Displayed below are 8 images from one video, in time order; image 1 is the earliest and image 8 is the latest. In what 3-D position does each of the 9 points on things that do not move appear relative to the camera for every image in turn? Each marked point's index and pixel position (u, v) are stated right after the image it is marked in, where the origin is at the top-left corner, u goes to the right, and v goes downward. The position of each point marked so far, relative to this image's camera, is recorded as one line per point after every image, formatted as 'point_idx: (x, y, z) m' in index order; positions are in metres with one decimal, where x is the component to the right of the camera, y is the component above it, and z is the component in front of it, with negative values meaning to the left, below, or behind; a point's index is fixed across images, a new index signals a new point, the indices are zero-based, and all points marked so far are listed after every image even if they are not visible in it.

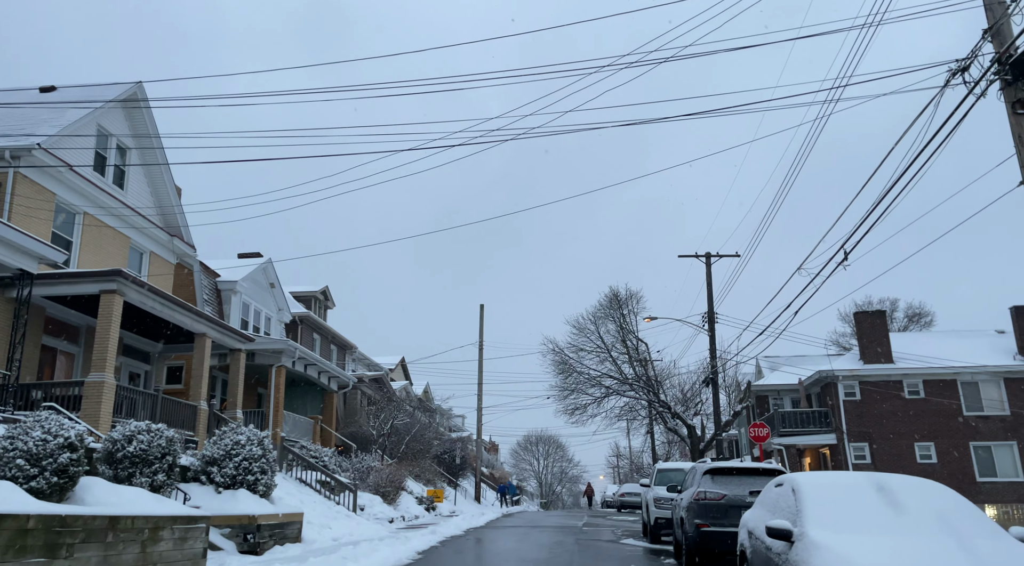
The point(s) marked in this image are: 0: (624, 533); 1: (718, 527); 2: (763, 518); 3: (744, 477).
0: (+2.9, -6.1, +19.3) m
1: (+3.0, -3.2, +10.6) m
2: (+2.6, -2.1, +7.2) m
3: (+3.5, -2.6, +11.0) m
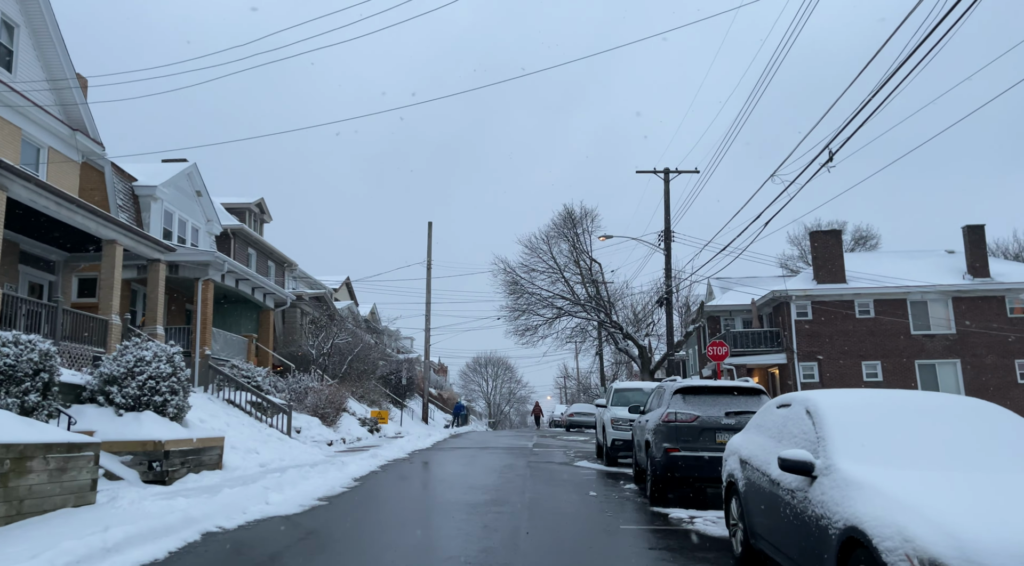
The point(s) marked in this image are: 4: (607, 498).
0: (+1.6, -4.1, +18.6) m
1: (+2.2, -2.1, +9.6) m
2: (+1.9, -1.3, +6.2) m
3: (+2.7, -1.5, +10.0) m
4: (+1.3, -3.0, +10.8) m
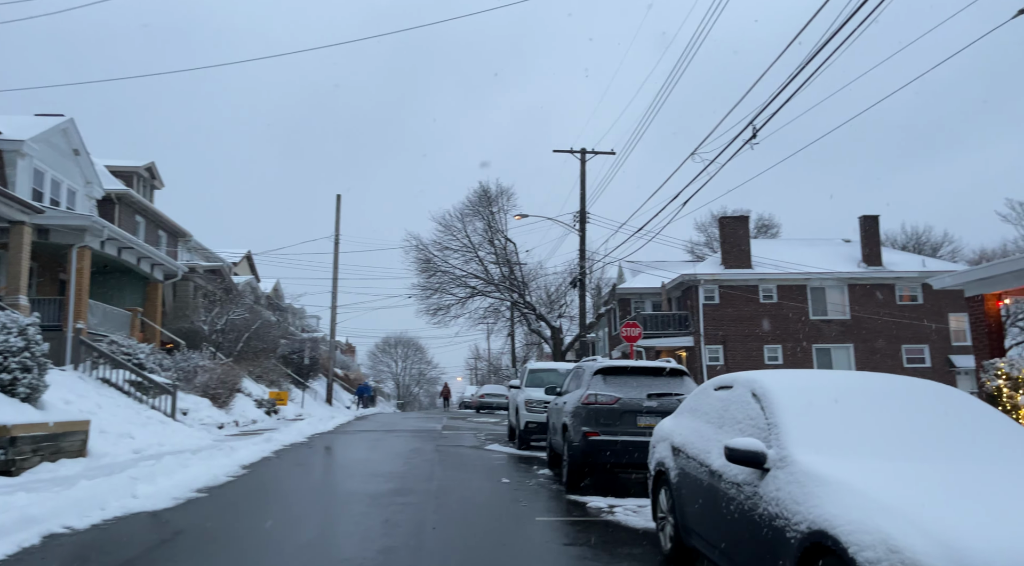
0: (-0.5, -3.6, +17.8) m
1: (+1.1, -1.8, +8.9) m
2: (+1.3, -1.0, +5.5) m
3: (+1.6, -1.1, +9.4) m
4: (+0.1, -2.6, +10.0) m
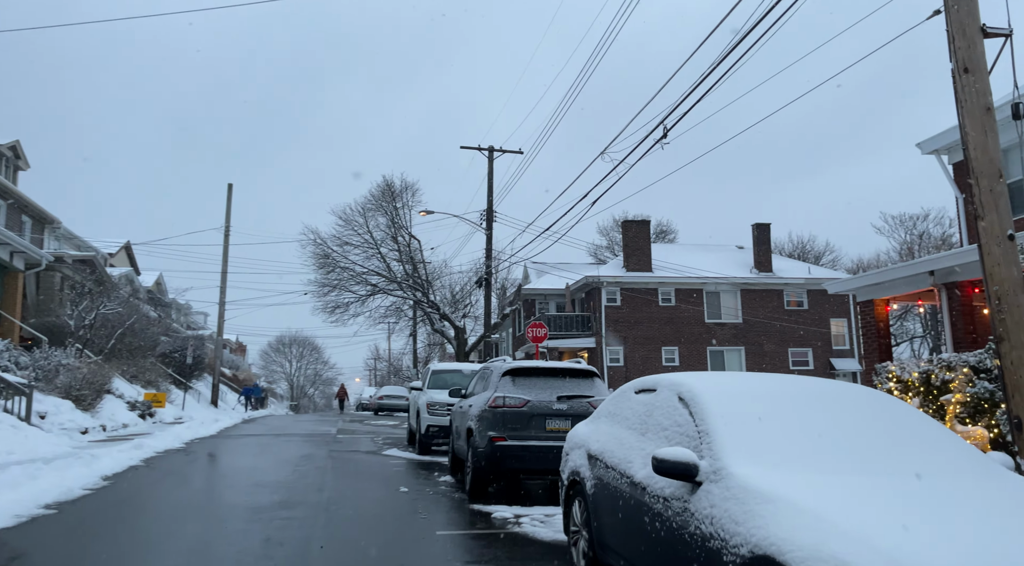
0: (-2.8, -3.5, +17.0) m
1: (0.0, -1.7, +8.5) m
2: (+0.7, -1.0, +5.0) m
3: (+0.4, -1.1, +9.0) m
4: (-1.1, -2.5, +9.4) m
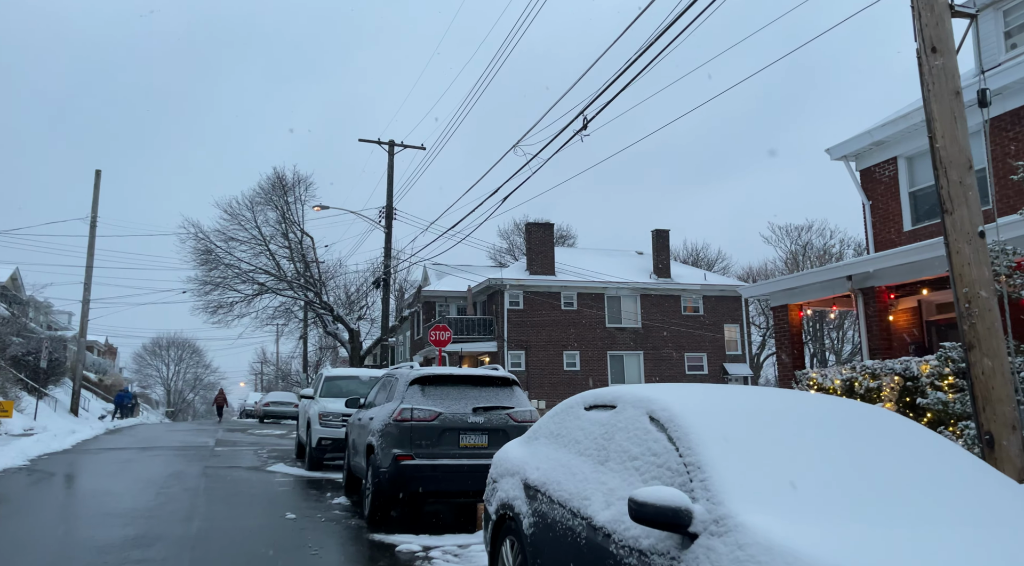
0: (-4.8, -3.4, +15.5) m
1: (-0.8, -1.7, +7.4) m
2: (+0.3, -0.9, +4.1) m
3: (-0.5, -1.1, +8.0) m
4: (-2.1, -2.5, +8.2) m
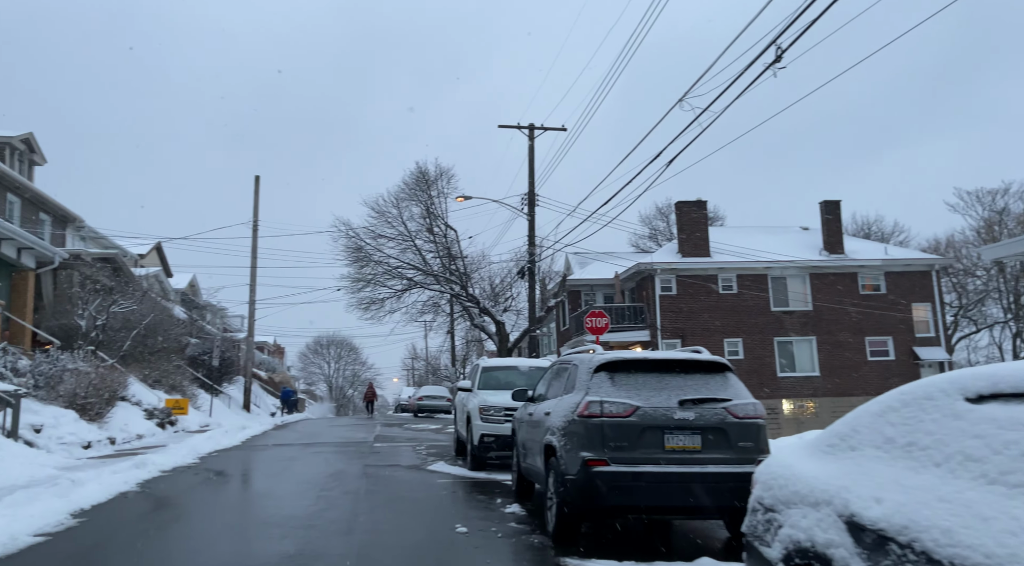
0: (-1.5, -3.2, +14.5) m
1: (+0.8, -1.4, +5.8) m
2: (+1.3, -0.6, +2.4) m
3: (+1.2, -0.8, +6.3) m
4: (-0.3, -2.2, +6.8) m
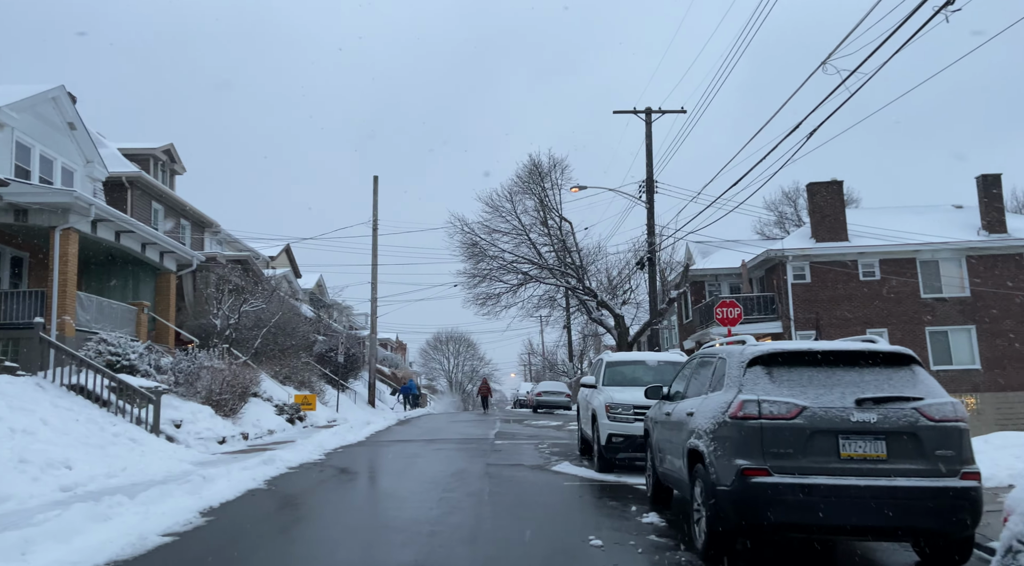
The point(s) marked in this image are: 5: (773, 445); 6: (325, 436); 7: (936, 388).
0: (+0.7, -3.0, +13.9) m
1: (+1.8, -1.2, +5.0) m
2: (+1.7, -0.5, +1.5) m
3: (+2.2, -0.6, +5.4) m
4: (+0.8, -2.1, +6.1) m
5: (+1.7, -1.0, +5.1) m
6: (-4.2, -3.4, +17.4) m
7: (+2.8, -0.7, +5.3) m
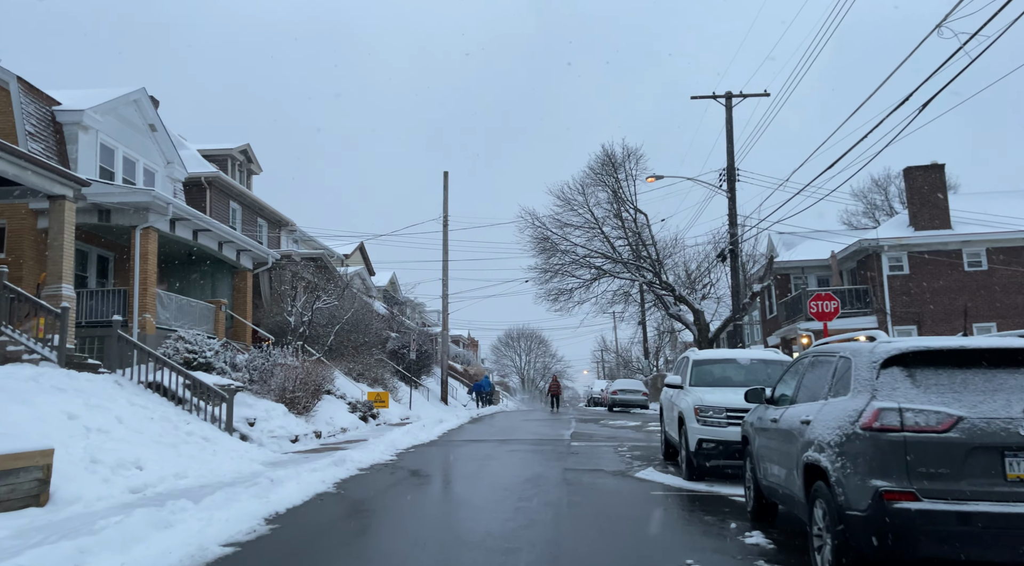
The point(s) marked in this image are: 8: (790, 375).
0: (+2.1, -2.9, +13.2) m
1: (+2.3, -1.2, +4.1) m
2: (+1.9, -0.5, +0.7) m
3: (+2.7, -0.5, +4.5) m
4: (+1.4, -2.0, +5.4) m
5: (+2.2, -1.0, +4.2) m
6: (-2.5, -3.3, +17.0) m
7: (+3.3, -0.6, +4.3) m
8: (+2.4, -0.8, +6.7) m
